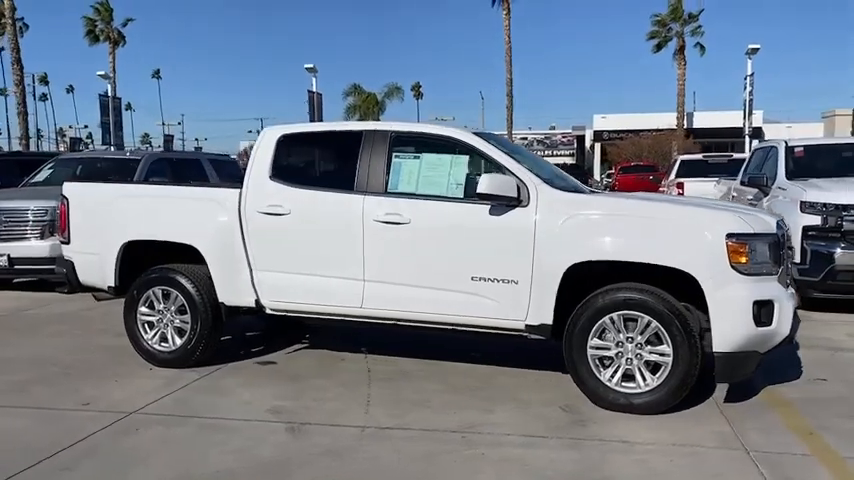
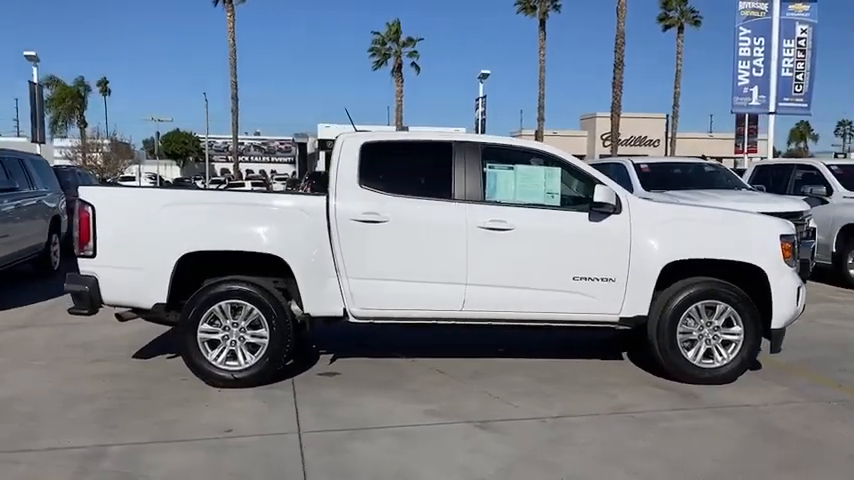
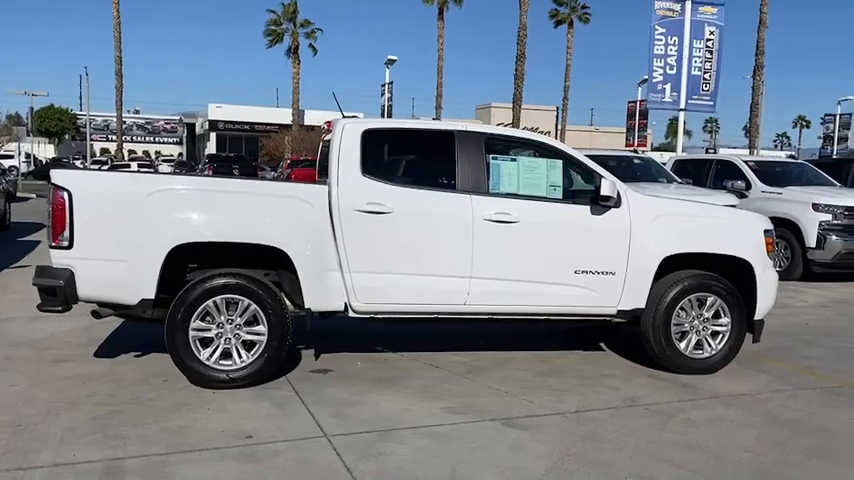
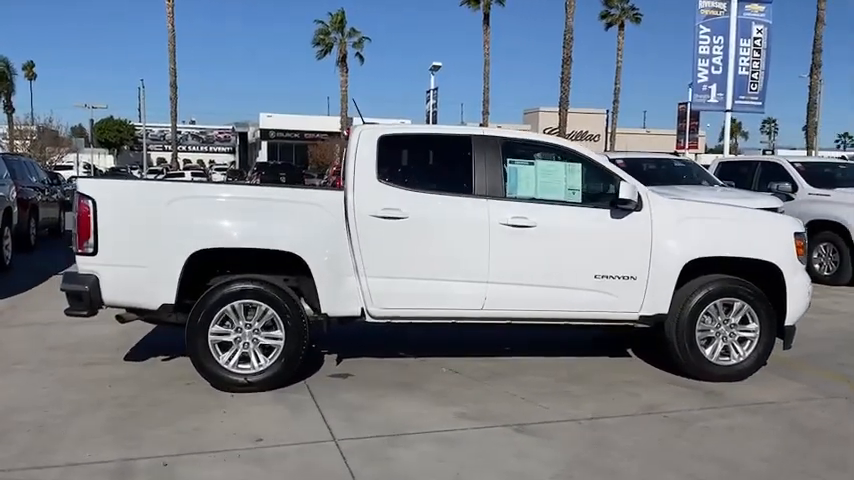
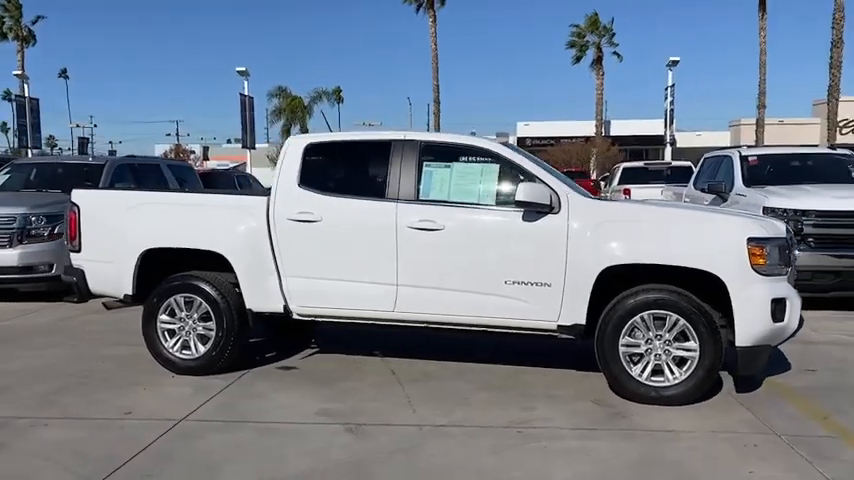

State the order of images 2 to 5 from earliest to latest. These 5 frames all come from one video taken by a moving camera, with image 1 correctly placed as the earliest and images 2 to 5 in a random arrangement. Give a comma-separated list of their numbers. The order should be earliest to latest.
5, 2, 4, 3
